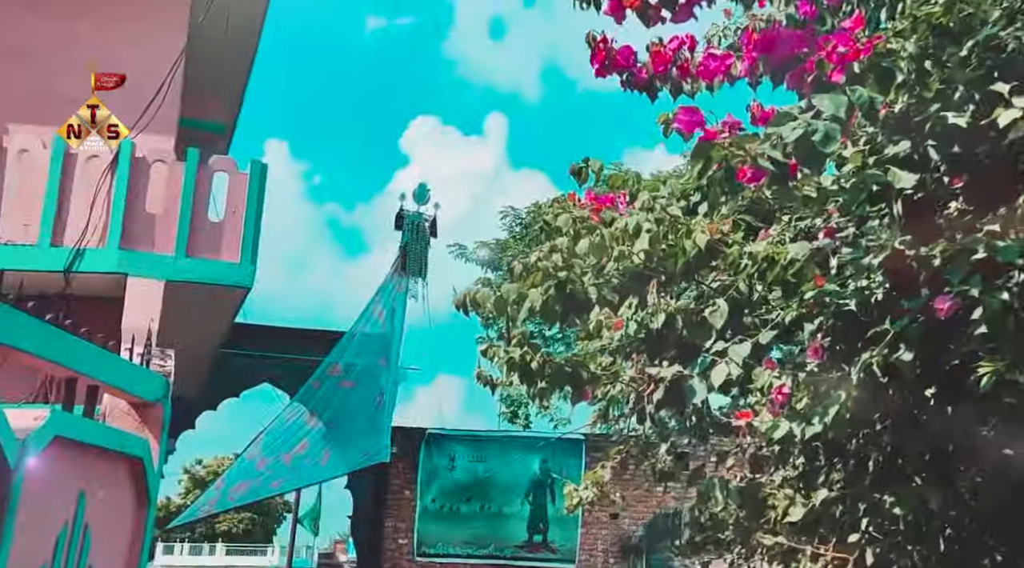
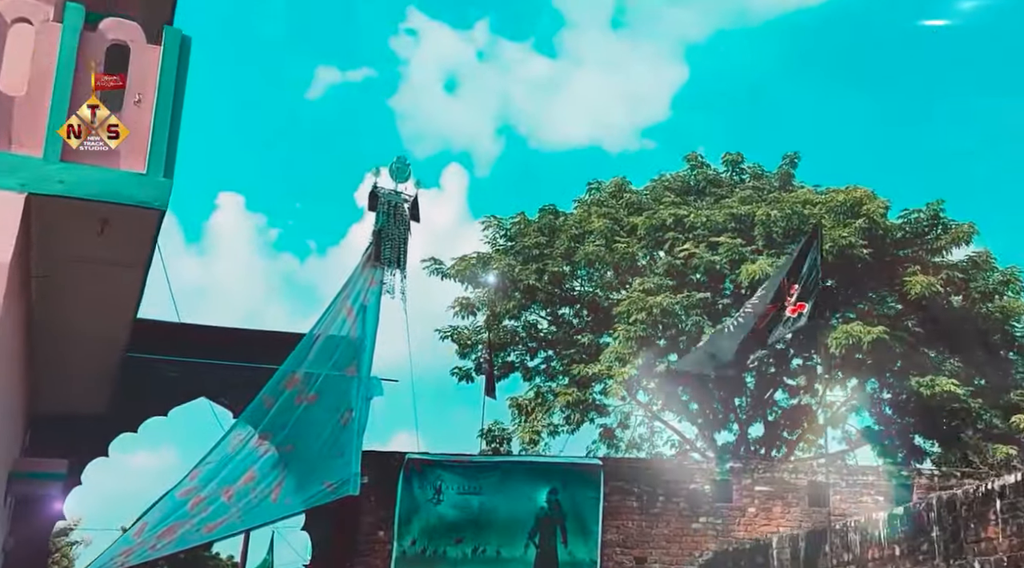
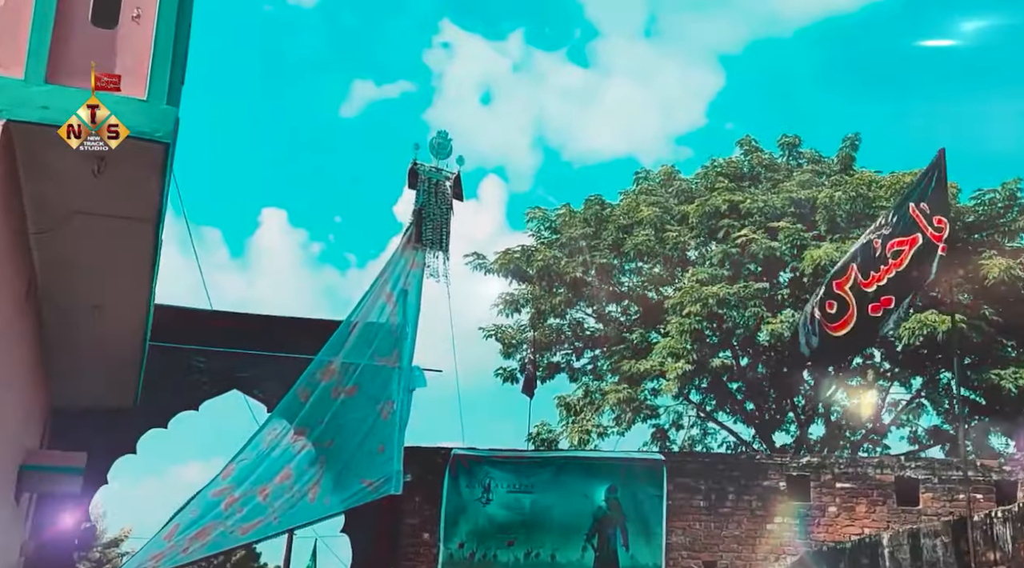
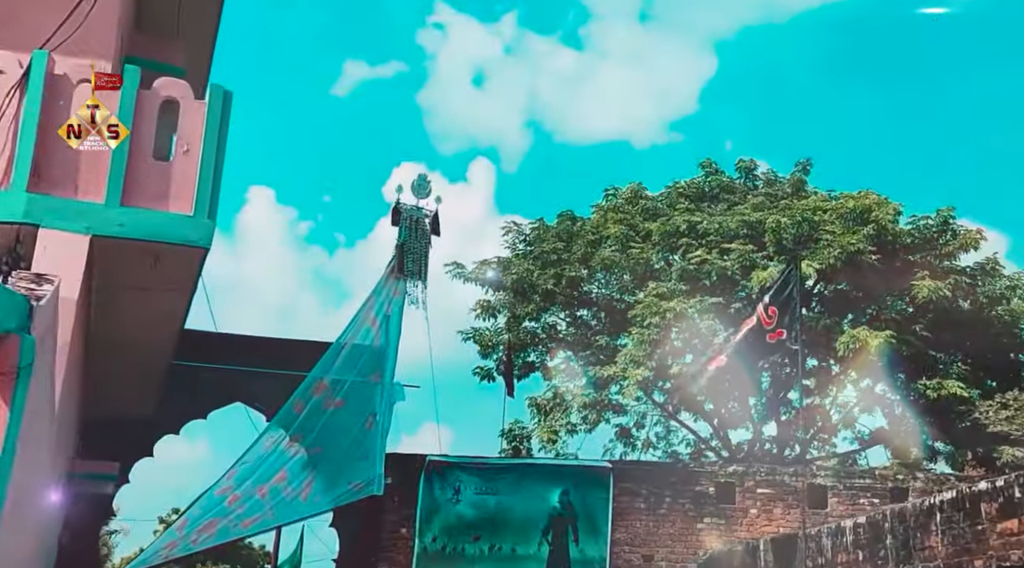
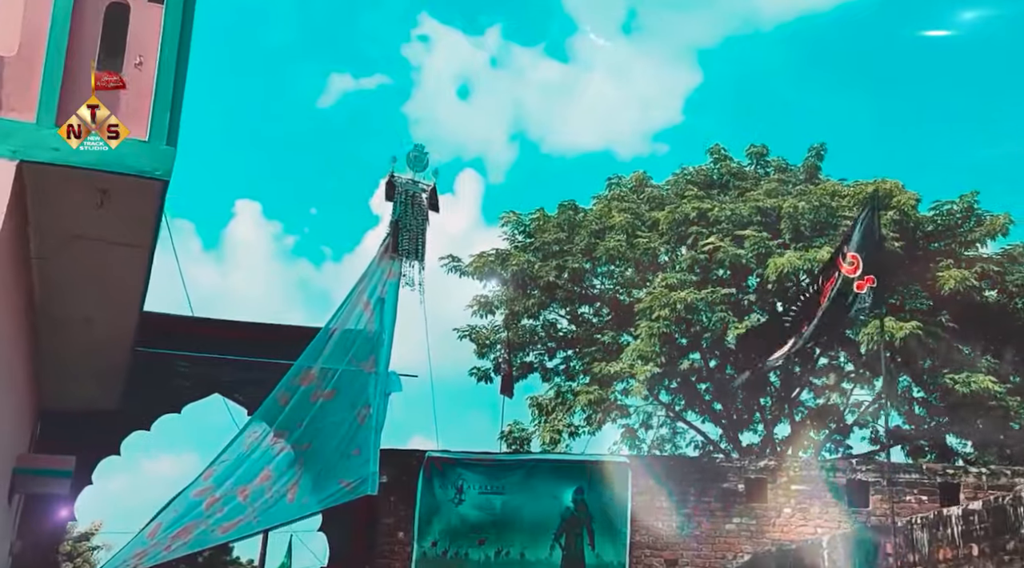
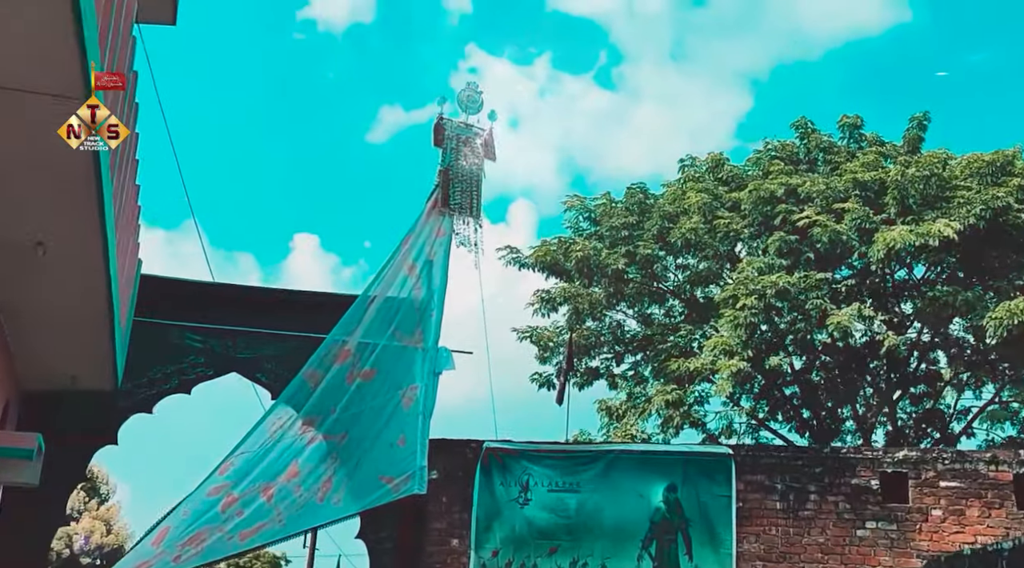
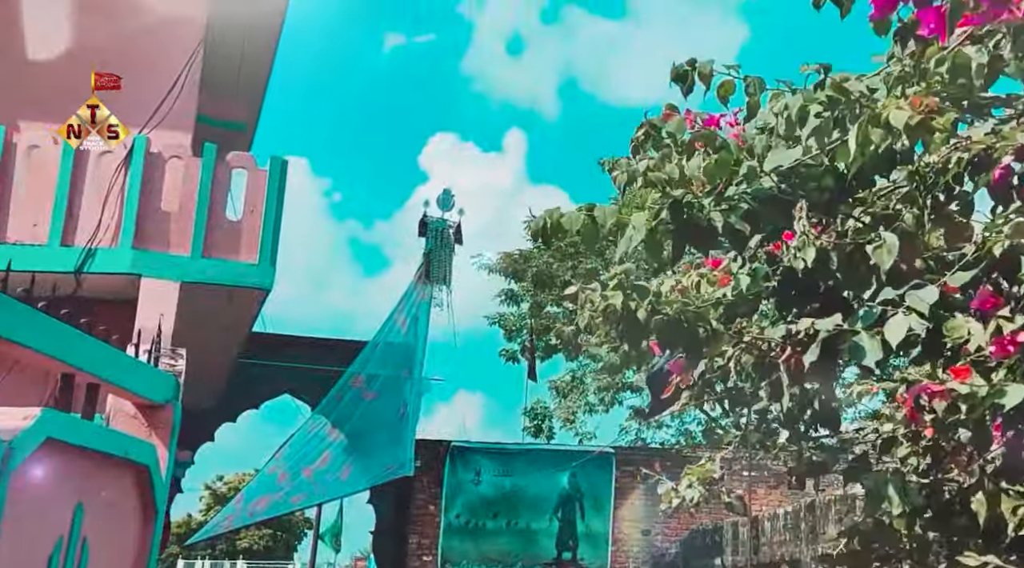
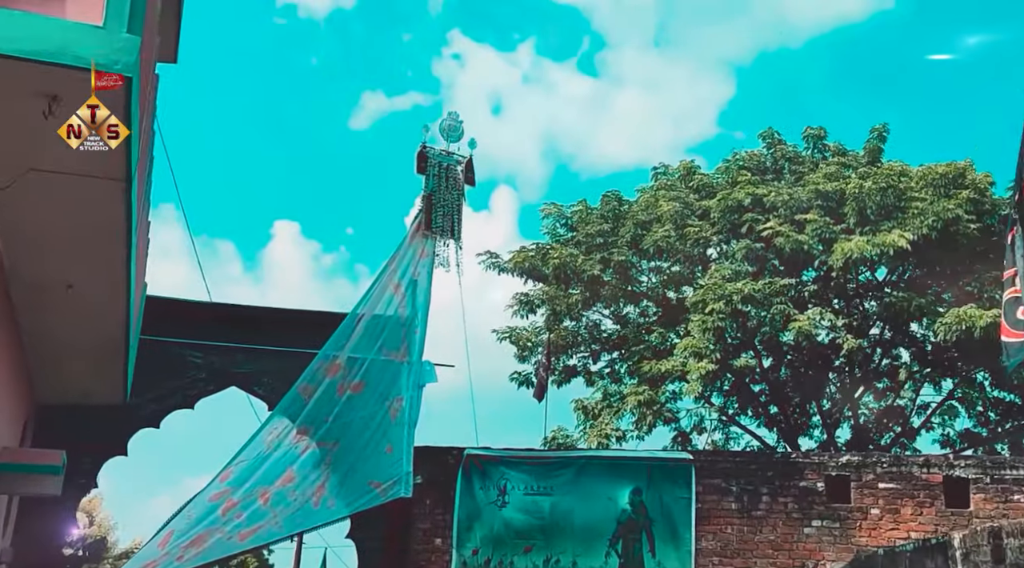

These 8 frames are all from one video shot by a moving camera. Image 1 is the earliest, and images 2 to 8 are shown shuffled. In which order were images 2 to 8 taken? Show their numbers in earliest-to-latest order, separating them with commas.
7, 4, 2, 5, 3, 8, 6
